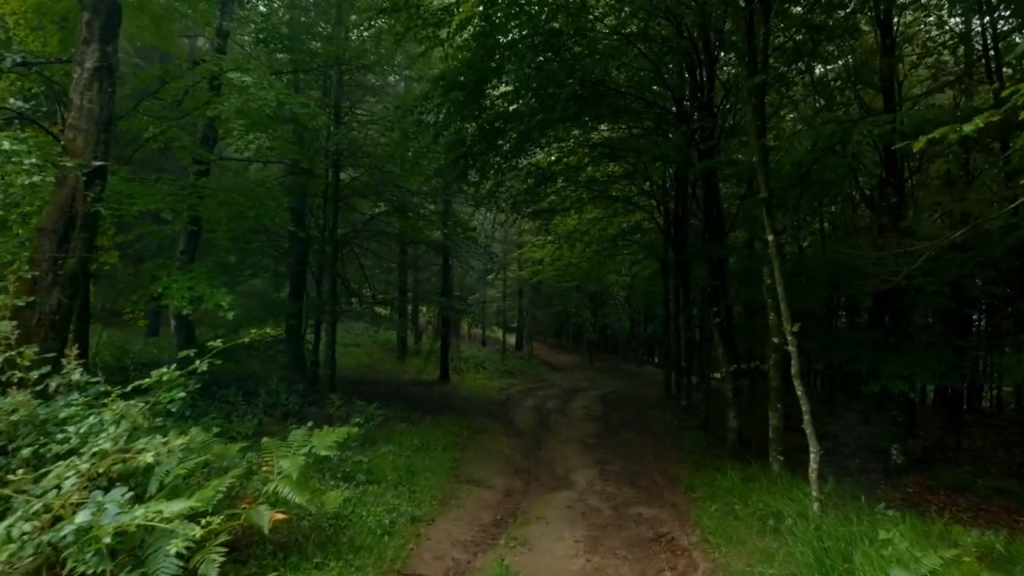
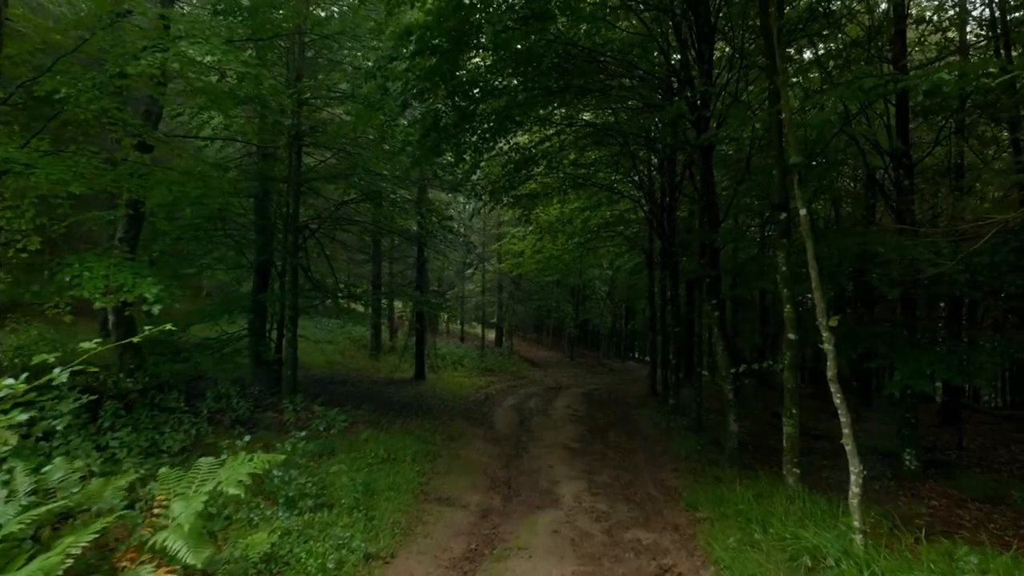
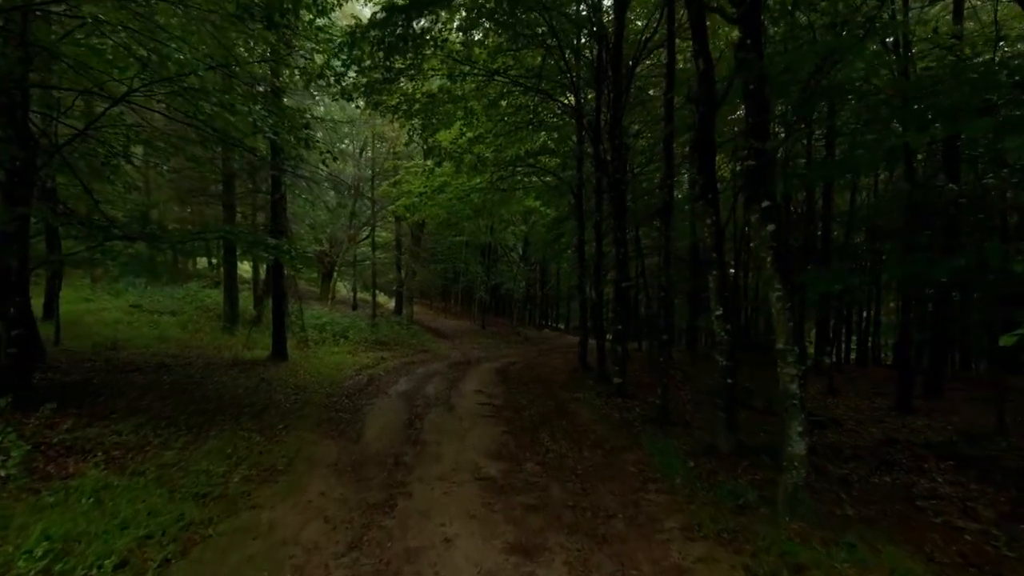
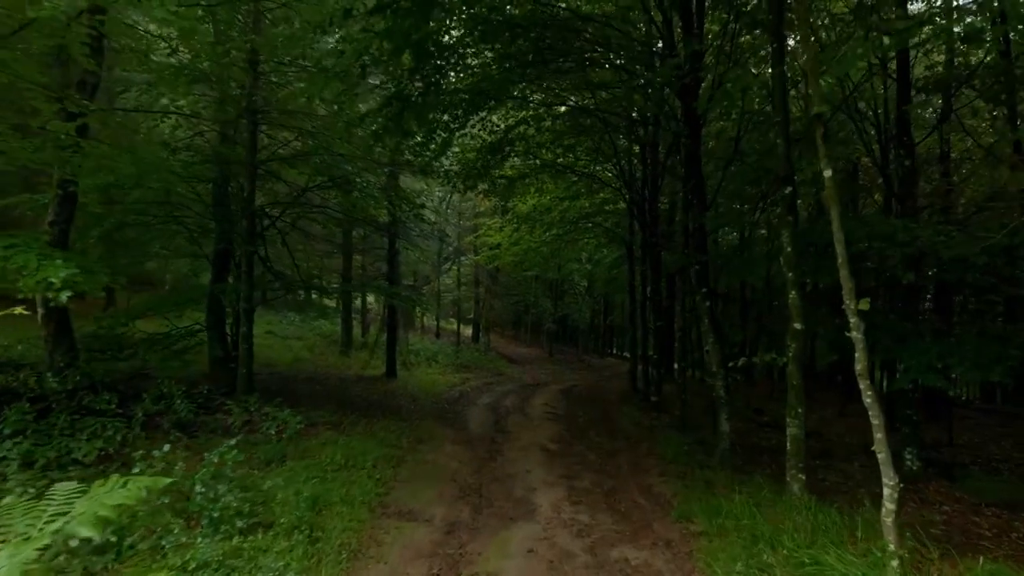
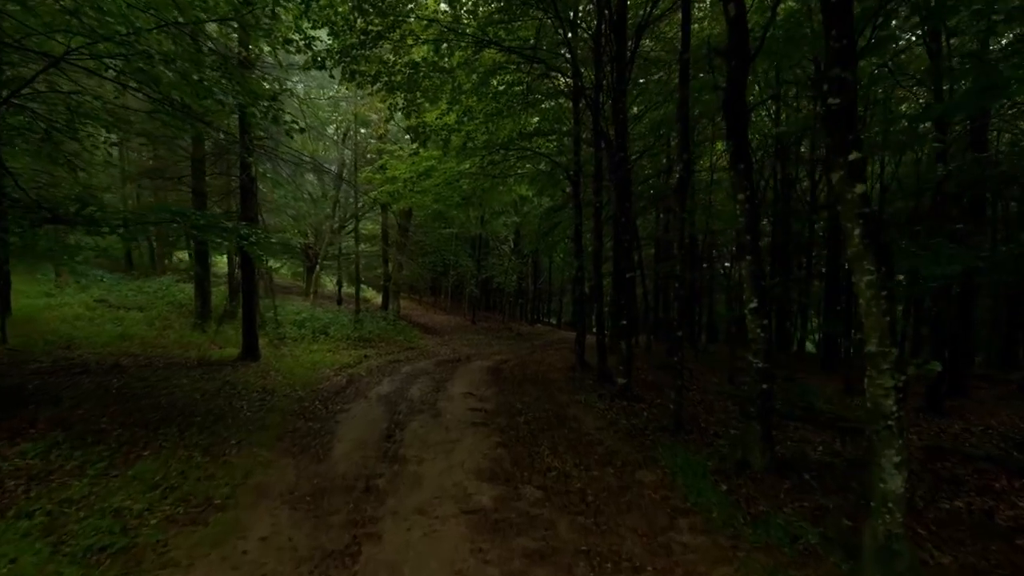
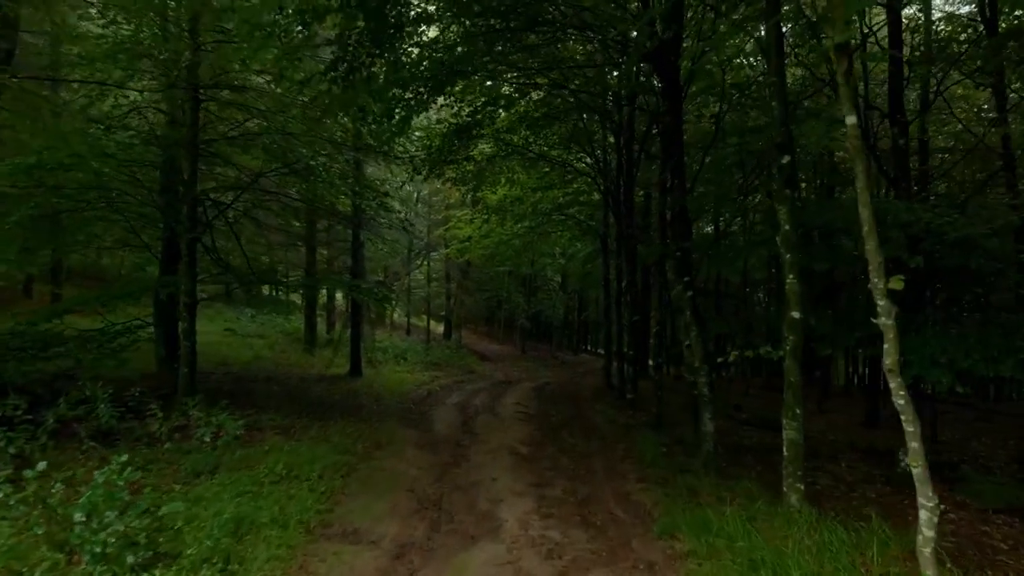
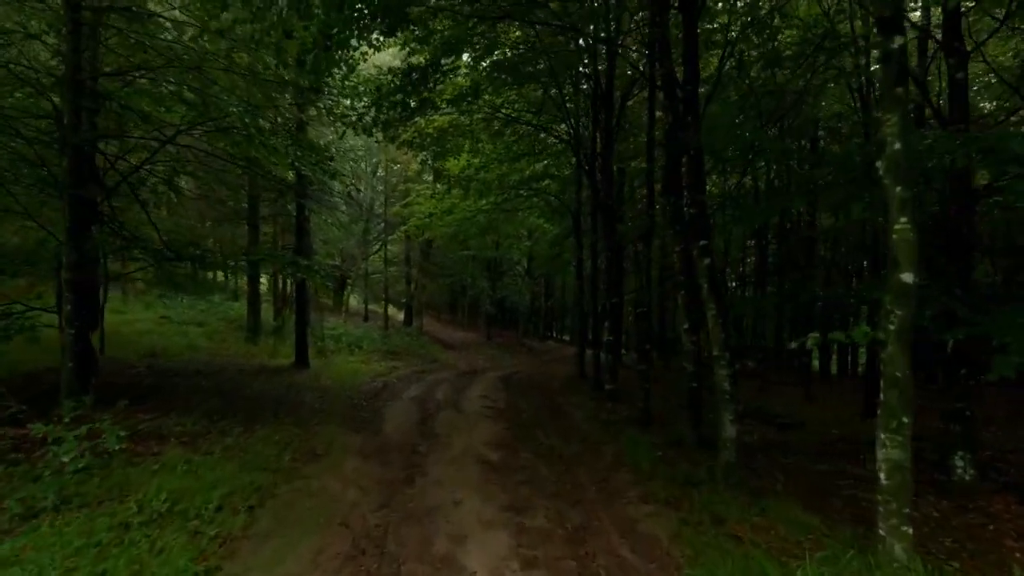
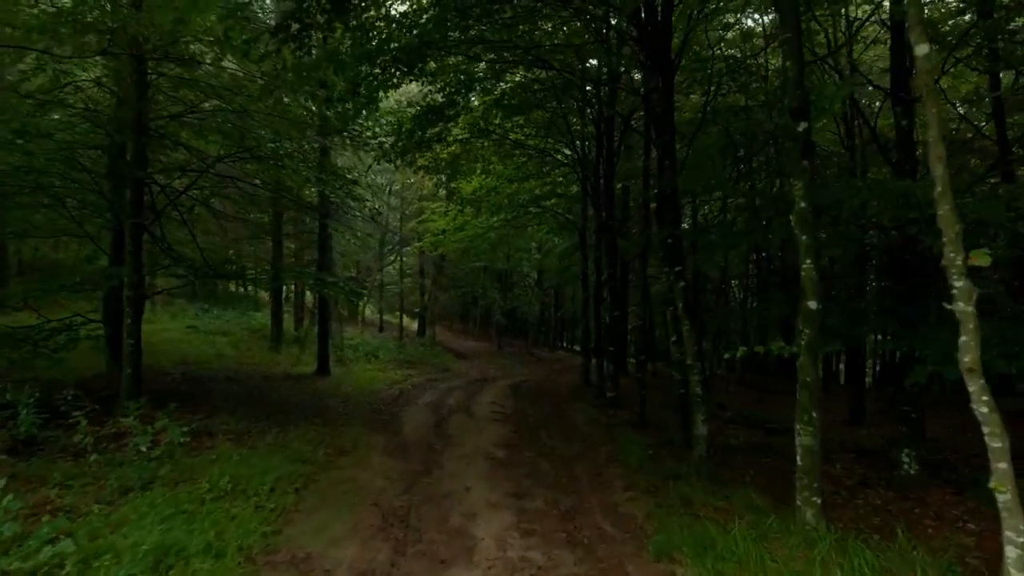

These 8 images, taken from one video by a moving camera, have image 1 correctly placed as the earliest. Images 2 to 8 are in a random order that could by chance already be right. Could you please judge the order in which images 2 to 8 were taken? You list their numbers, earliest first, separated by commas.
2, 4, 6, 8, 7, 3, 5
